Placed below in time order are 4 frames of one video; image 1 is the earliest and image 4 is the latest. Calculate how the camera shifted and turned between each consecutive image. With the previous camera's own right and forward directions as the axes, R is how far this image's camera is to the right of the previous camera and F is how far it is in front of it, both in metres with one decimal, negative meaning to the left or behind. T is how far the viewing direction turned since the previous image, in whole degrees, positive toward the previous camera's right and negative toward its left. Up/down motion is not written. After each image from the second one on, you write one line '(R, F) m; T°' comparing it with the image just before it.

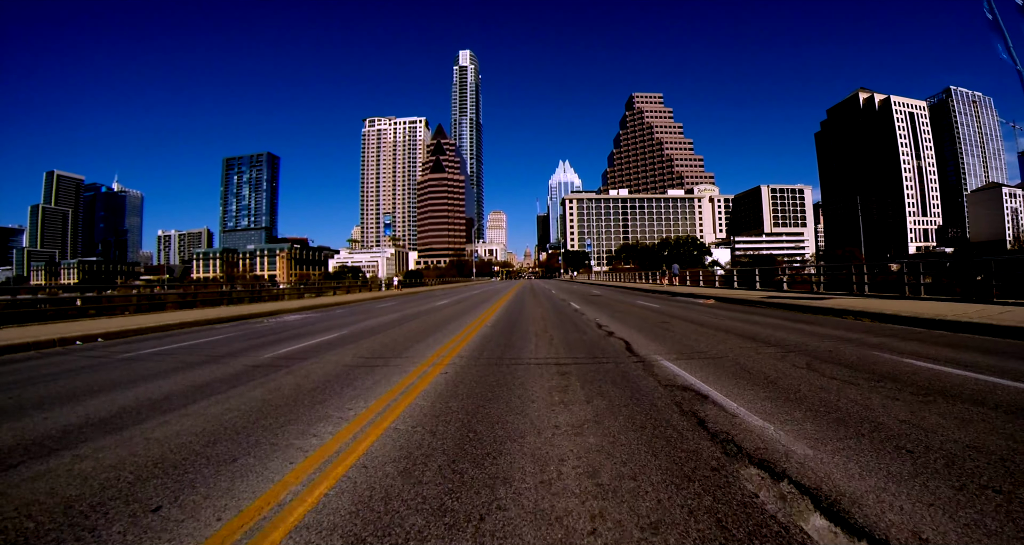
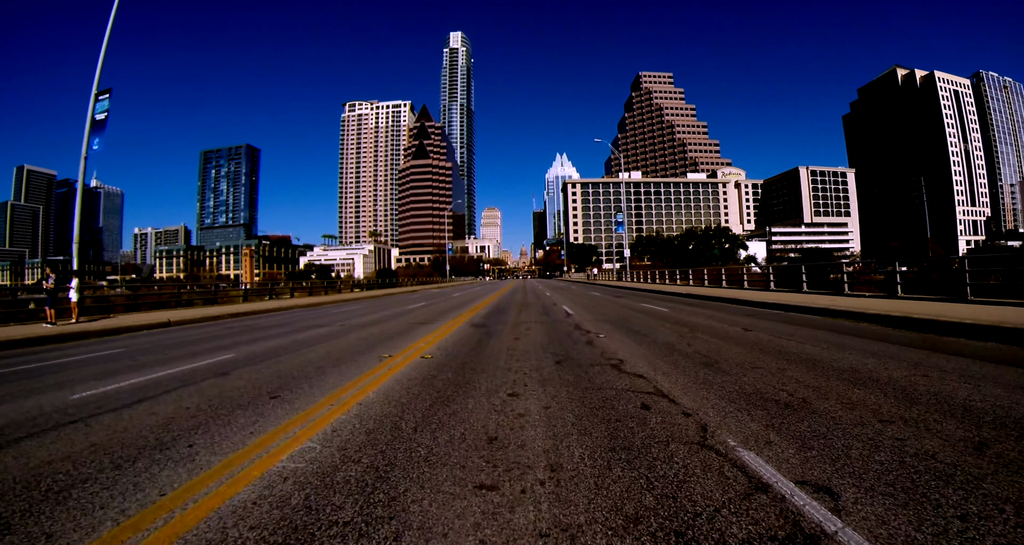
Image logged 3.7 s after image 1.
(+0.2, +3.9) m; 0°
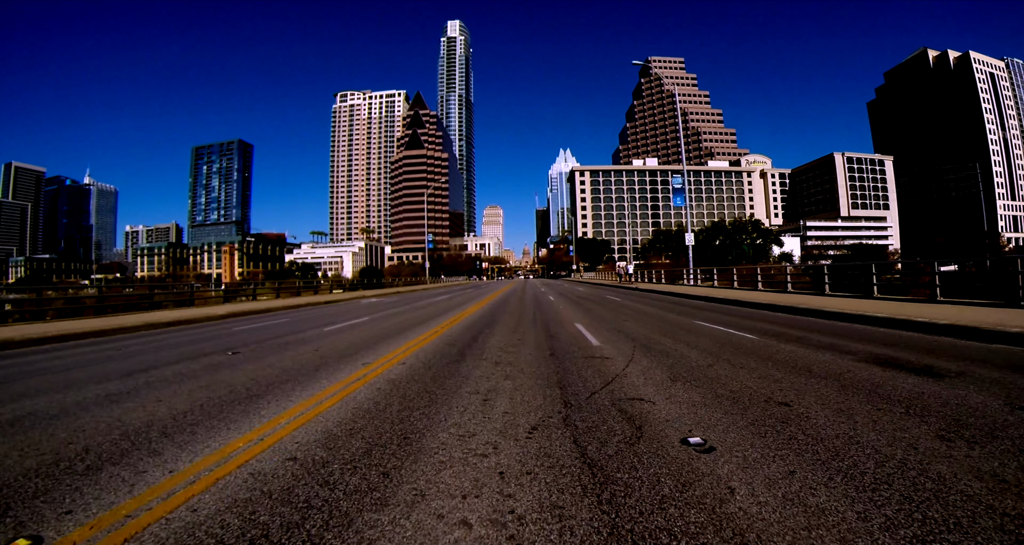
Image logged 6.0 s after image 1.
(+0.1, +2.2) m; 0°
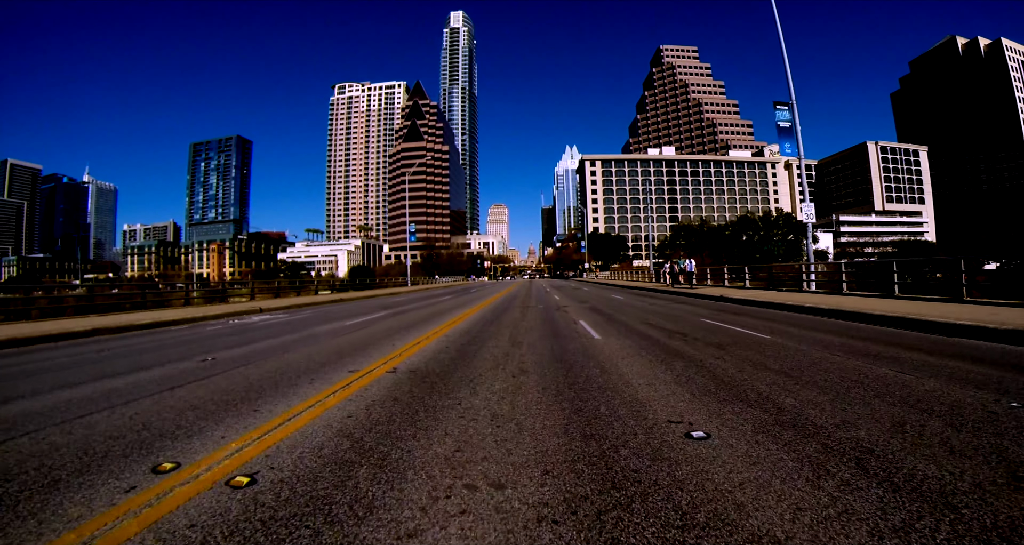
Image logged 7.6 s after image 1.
(0.0, +1.4) m; 0°
